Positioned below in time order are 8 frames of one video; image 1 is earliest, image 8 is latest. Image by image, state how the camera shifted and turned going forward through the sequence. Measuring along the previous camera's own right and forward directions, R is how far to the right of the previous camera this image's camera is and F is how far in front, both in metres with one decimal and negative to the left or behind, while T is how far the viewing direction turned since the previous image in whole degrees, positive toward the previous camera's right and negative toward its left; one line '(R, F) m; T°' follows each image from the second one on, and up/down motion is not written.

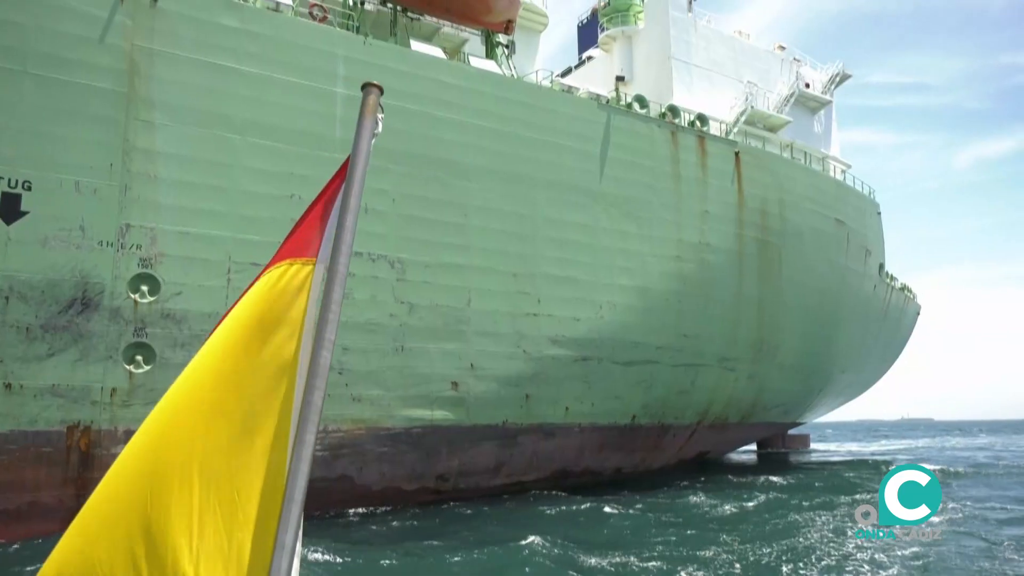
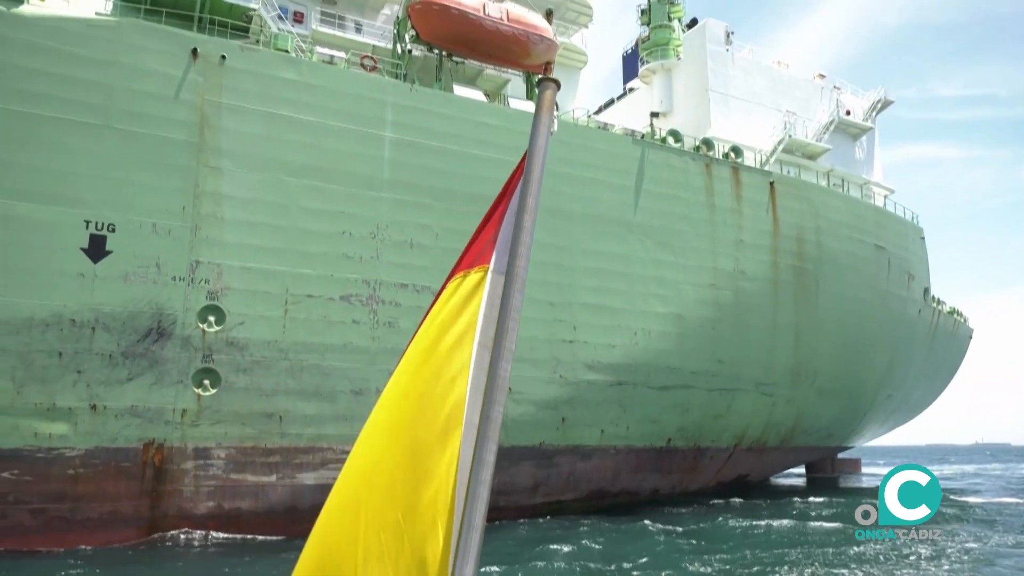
(+0.2, -0.5) m; -4°
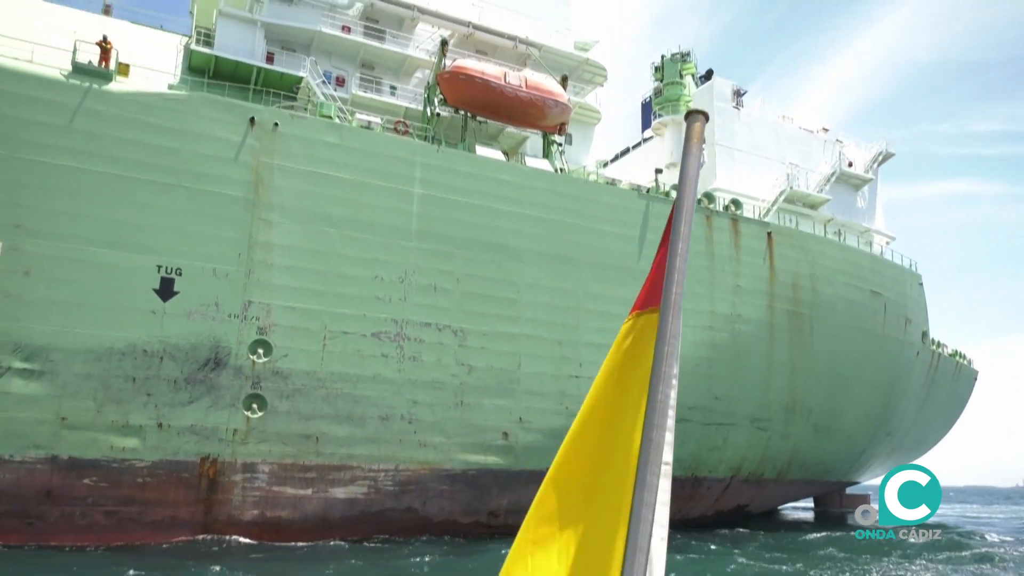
(+0.2, -1.1) m; -2°
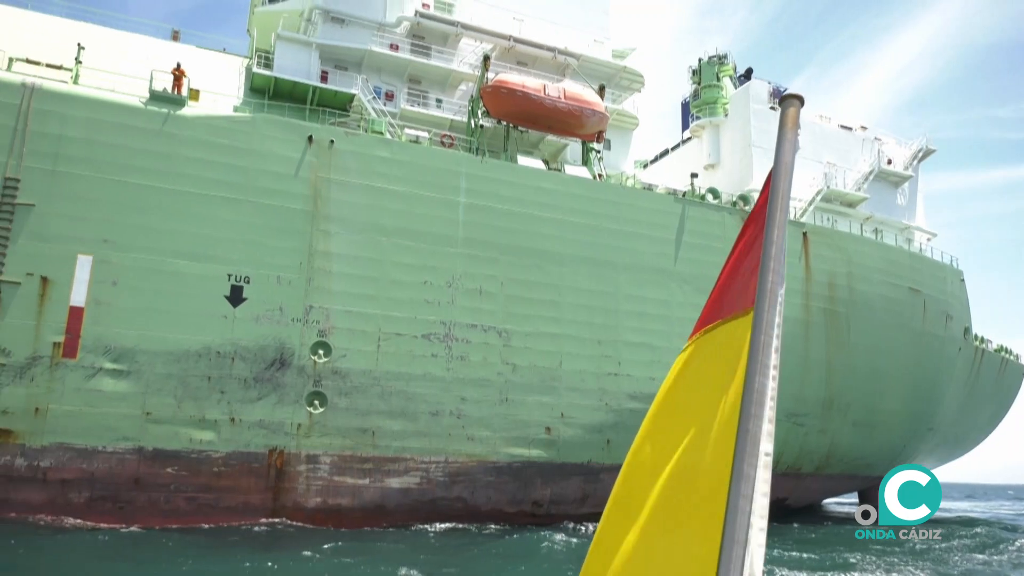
(+0.1, -0.6) m; -3°
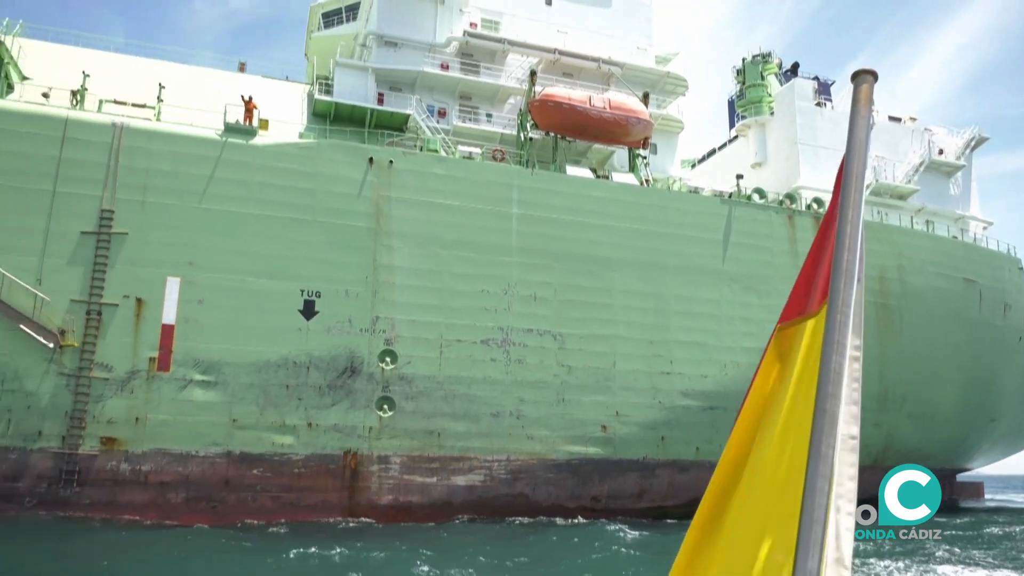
(0.0, -0.5) m; -4°
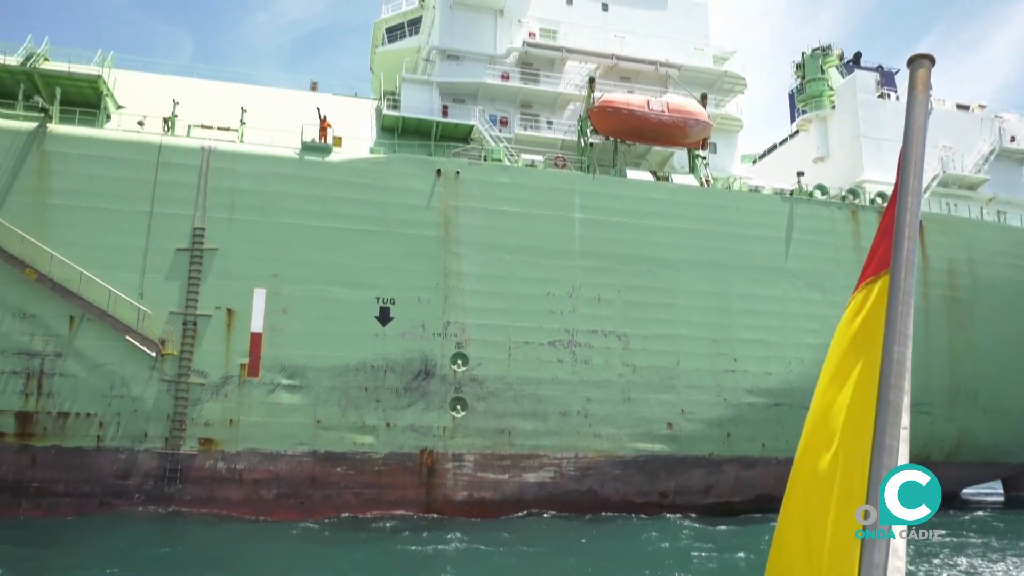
(0.0, -0.4) m; -4°
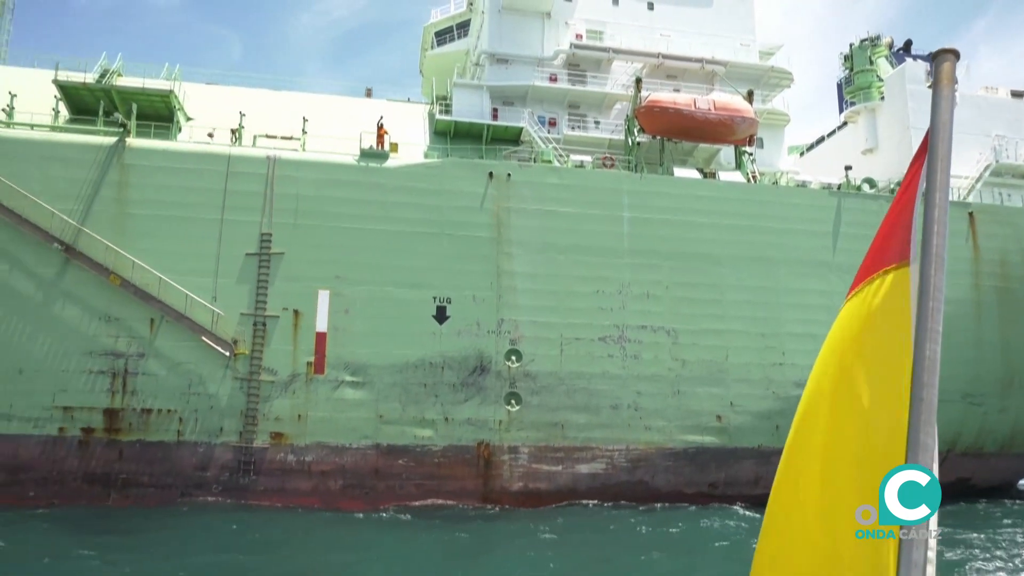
(-0.1, -0.4) m; -3°
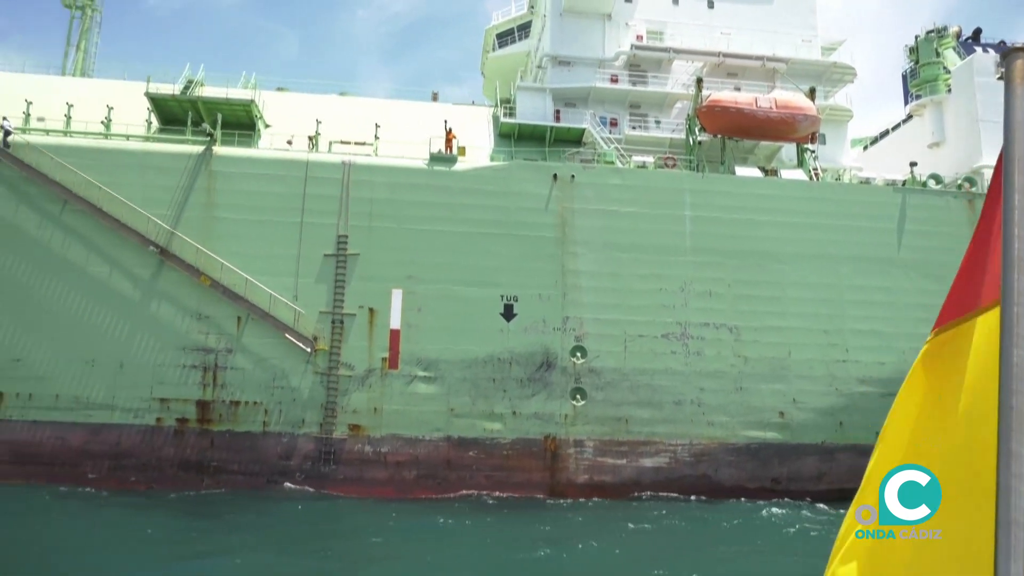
(-0.2, -0.4) m; -4°
